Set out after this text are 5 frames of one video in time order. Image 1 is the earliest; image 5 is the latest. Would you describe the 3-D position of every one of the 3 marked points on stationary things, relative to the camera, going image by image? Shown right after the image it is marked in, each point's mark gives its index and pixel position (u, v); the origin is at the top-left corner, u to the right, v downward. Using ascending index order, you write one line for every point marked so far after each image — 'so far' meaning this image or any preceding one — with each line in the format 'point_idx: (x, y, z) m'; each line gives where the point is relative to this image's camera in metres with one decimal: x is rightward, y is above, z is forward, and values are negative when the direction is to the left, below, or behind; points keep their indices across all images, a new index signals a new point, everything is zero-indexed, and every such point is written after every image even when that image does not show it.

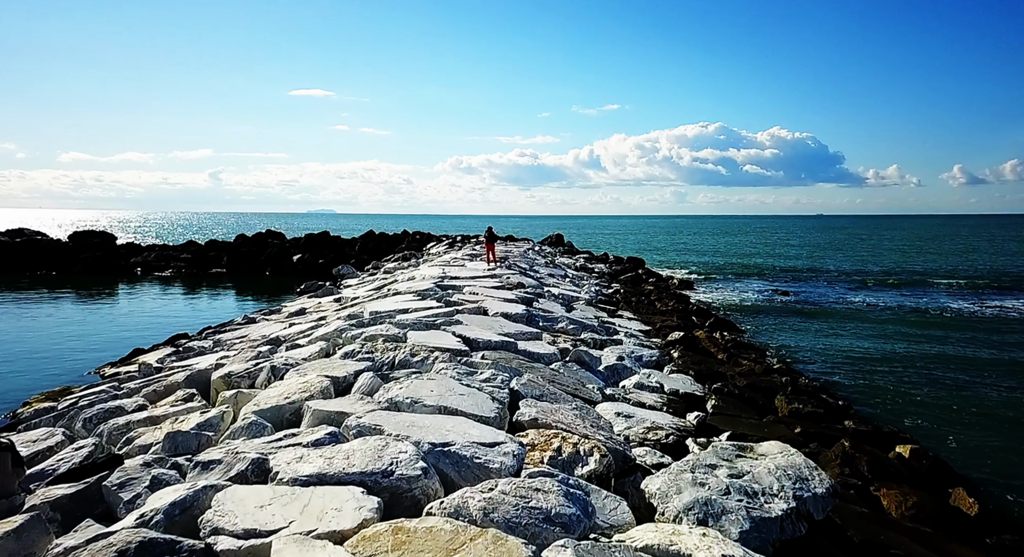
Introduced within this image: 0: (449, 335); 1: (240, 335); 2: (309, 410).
0: (-0.7, -0.7, +7.6) m
1: (-4.5, -1.0, +10.9) m
2: (-1.4, -0.9, +4.5) m
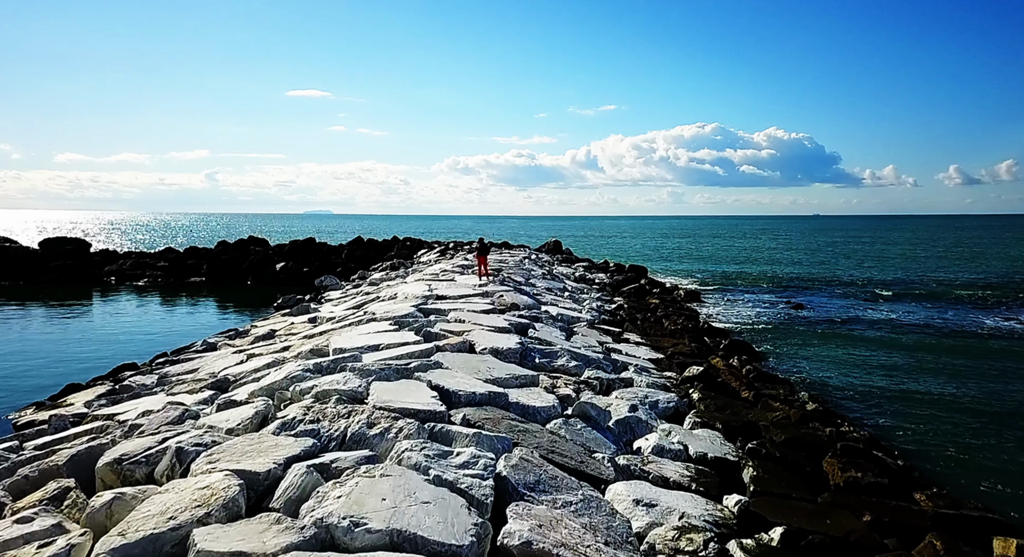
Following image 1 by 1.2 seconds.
0: (-0.8, -1.0, +6.1) m
1: (-4.7, -1.3, +9.4) m
2: (-1.5, -1.3, +3.1) m
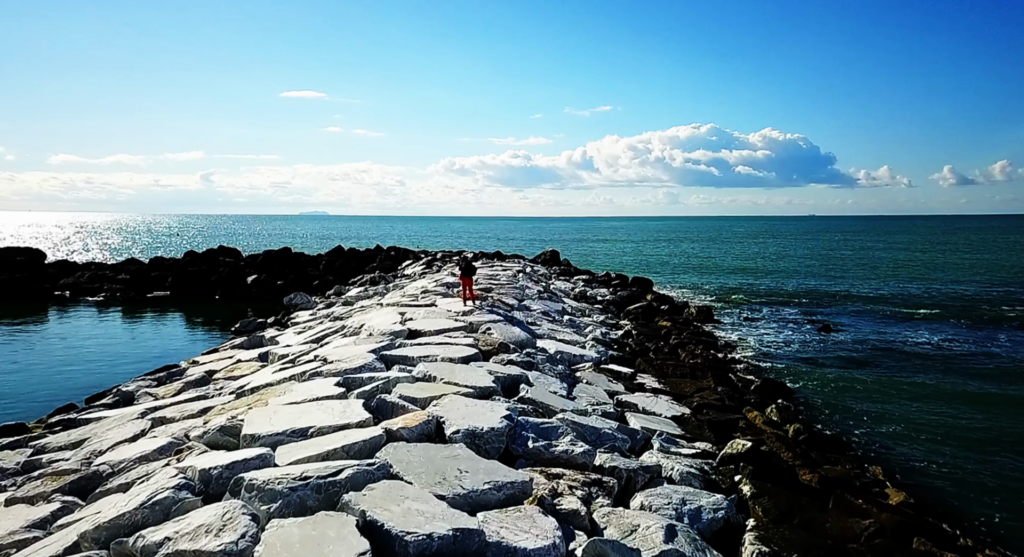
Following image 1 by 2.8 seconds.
0: (-1.0, -1.5, +3.9) m
1: (-4.8, -1.8, +7.1) m
2: (-1.6, -1.8, +0.9) m
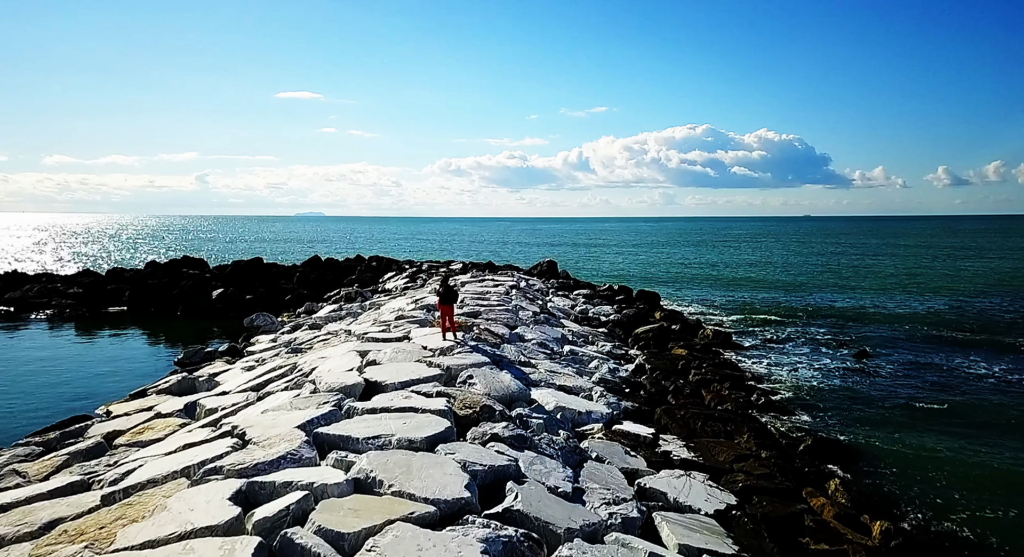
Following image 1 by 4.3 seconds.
0: (-1.1, -2.0, +1.6) m
1: (-5.0, -2.3, +4.8) m
2: (-1.7, -2.2, -1.4) m
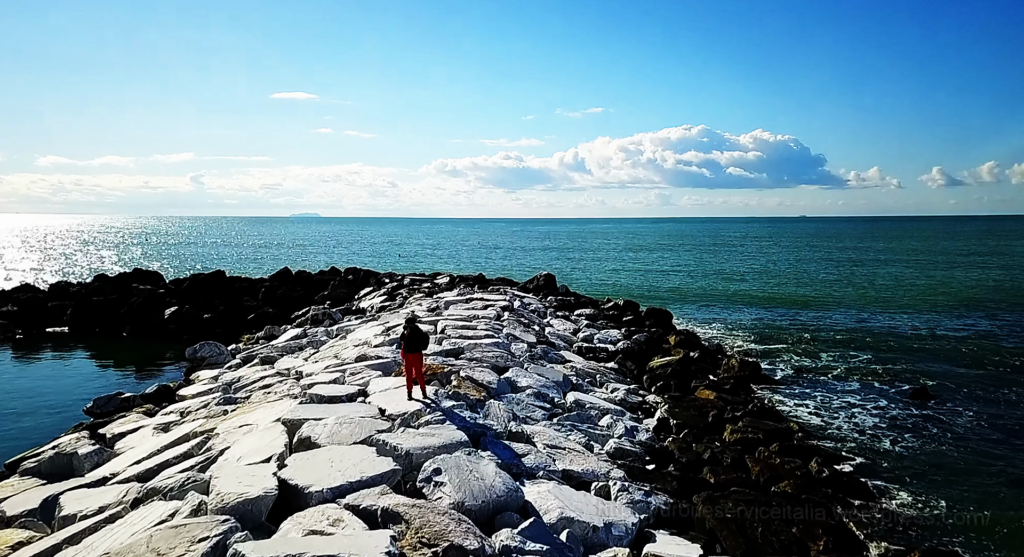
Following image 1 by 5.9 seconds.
0: (-1.2, -2.4, -1.0) m
1: (-5.1, -2.7, +2.2) m
2: (-1.8, -2.7, -4.0) m
